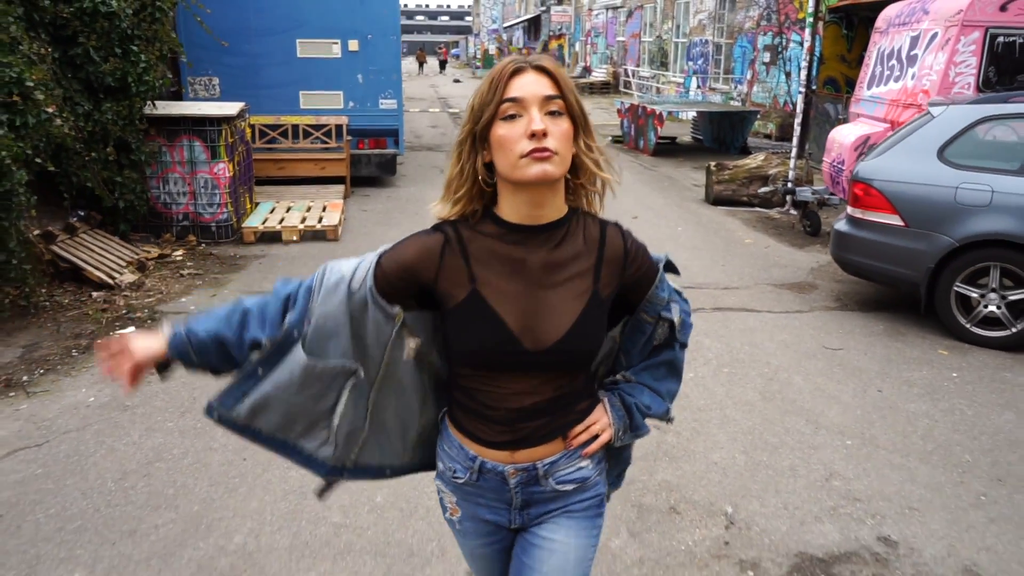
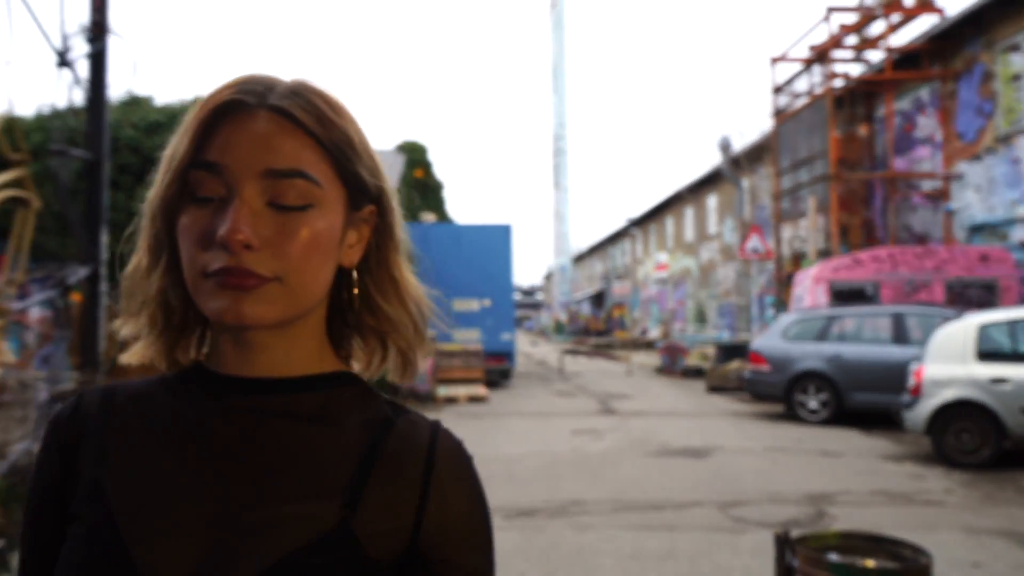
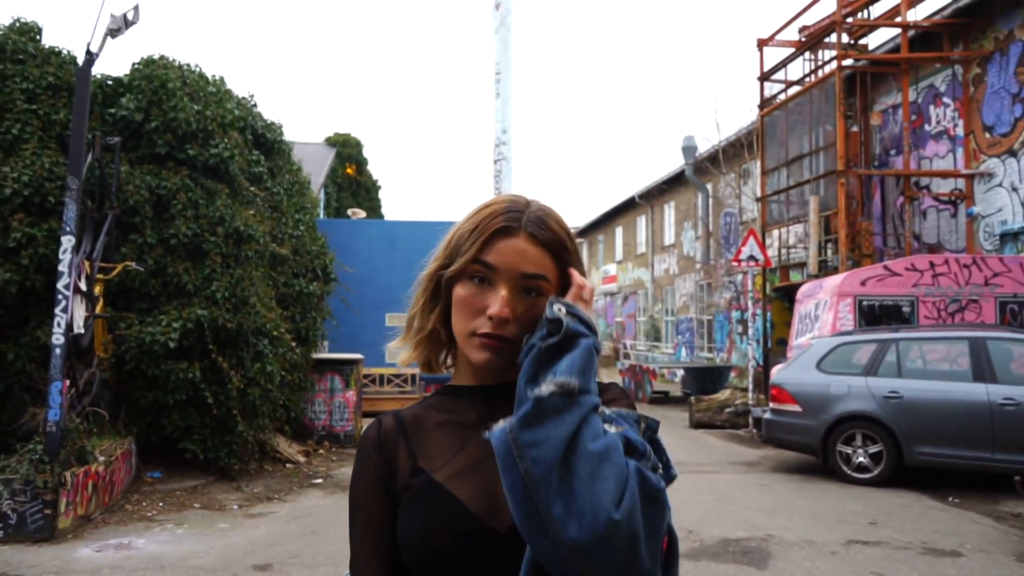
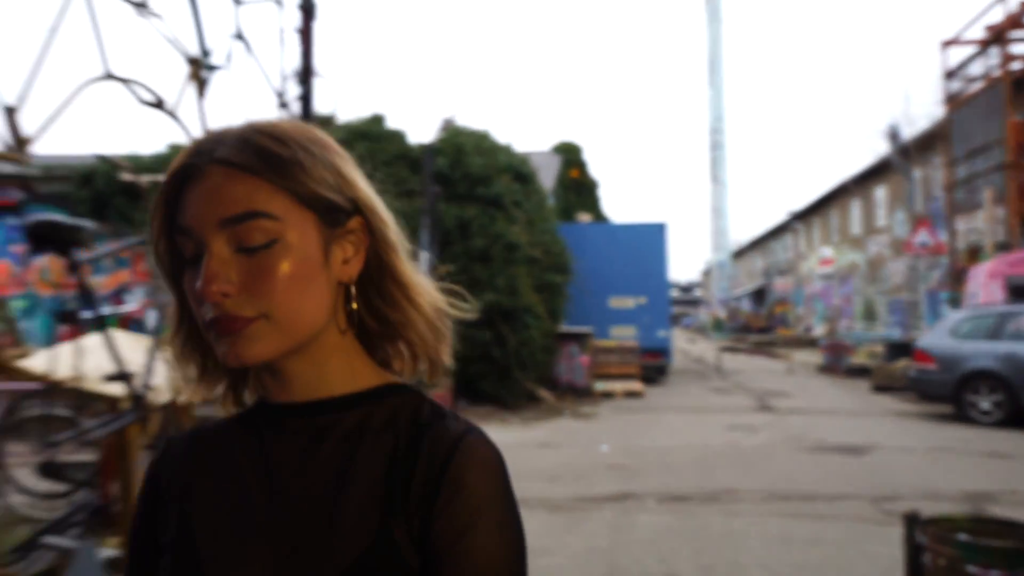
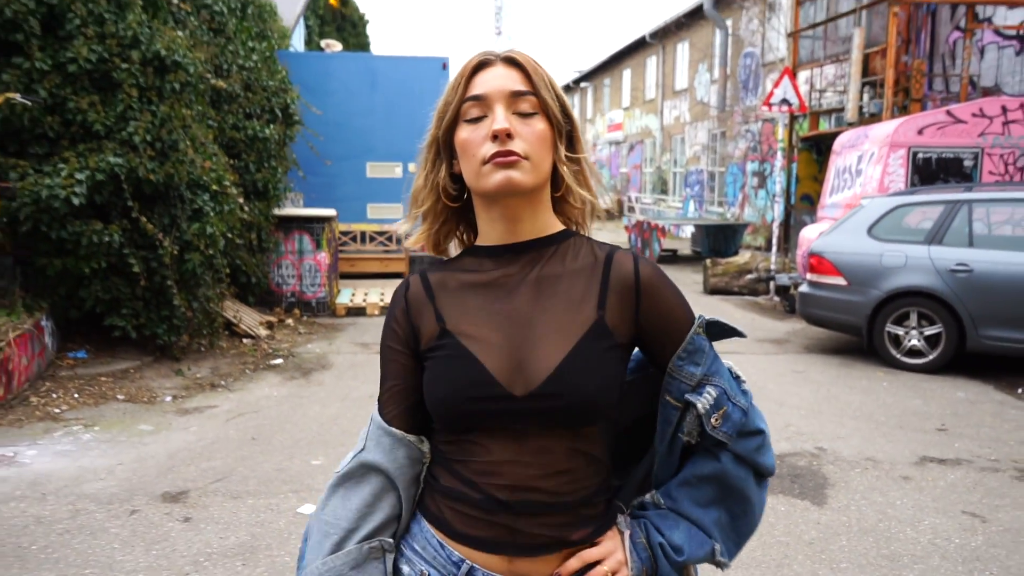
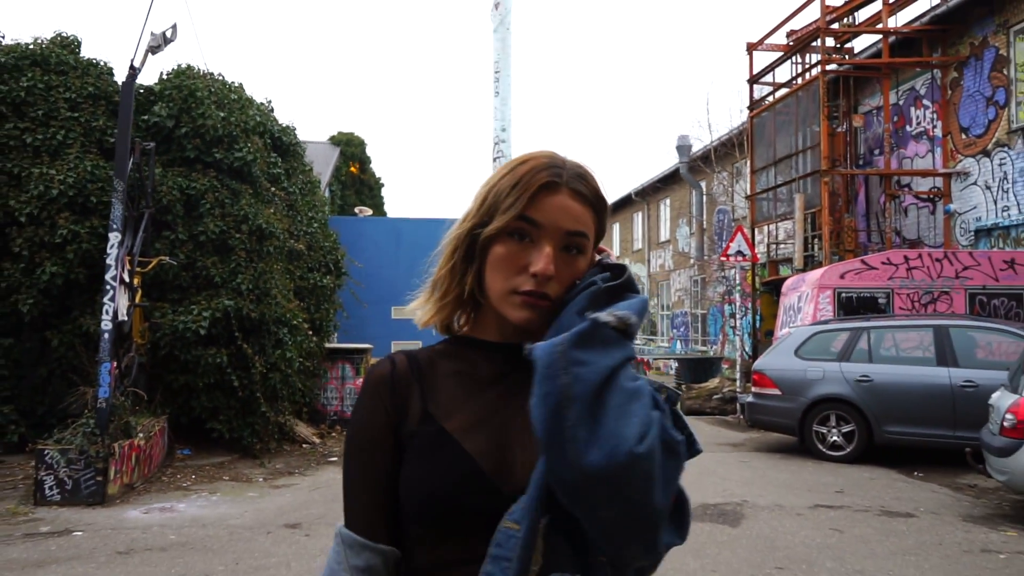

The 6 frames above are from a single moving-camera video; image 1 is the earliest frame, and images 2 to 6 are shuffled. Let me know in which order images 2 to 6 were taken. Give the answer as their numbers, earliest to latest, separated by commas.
5, 3, 6, 2, 4
